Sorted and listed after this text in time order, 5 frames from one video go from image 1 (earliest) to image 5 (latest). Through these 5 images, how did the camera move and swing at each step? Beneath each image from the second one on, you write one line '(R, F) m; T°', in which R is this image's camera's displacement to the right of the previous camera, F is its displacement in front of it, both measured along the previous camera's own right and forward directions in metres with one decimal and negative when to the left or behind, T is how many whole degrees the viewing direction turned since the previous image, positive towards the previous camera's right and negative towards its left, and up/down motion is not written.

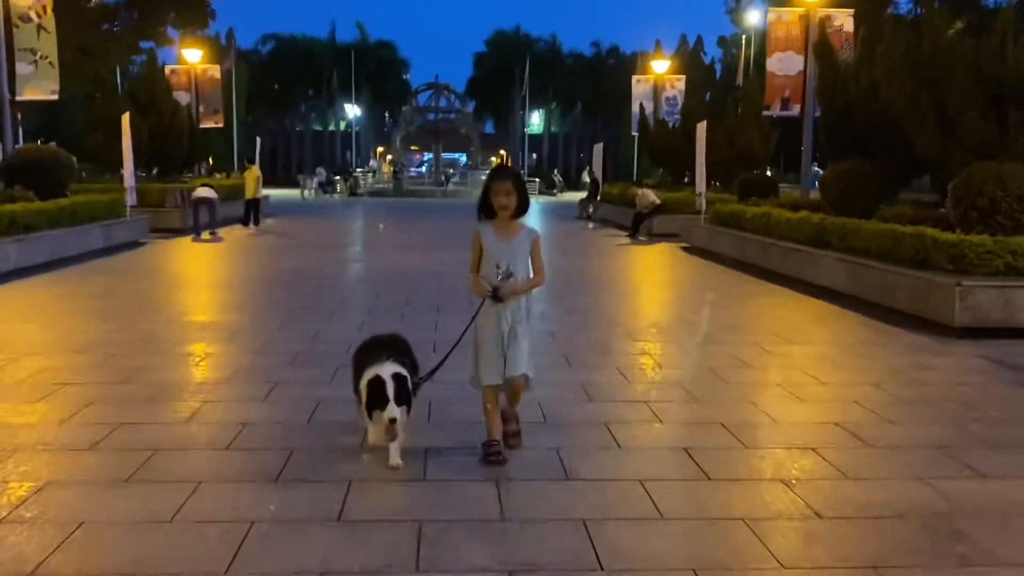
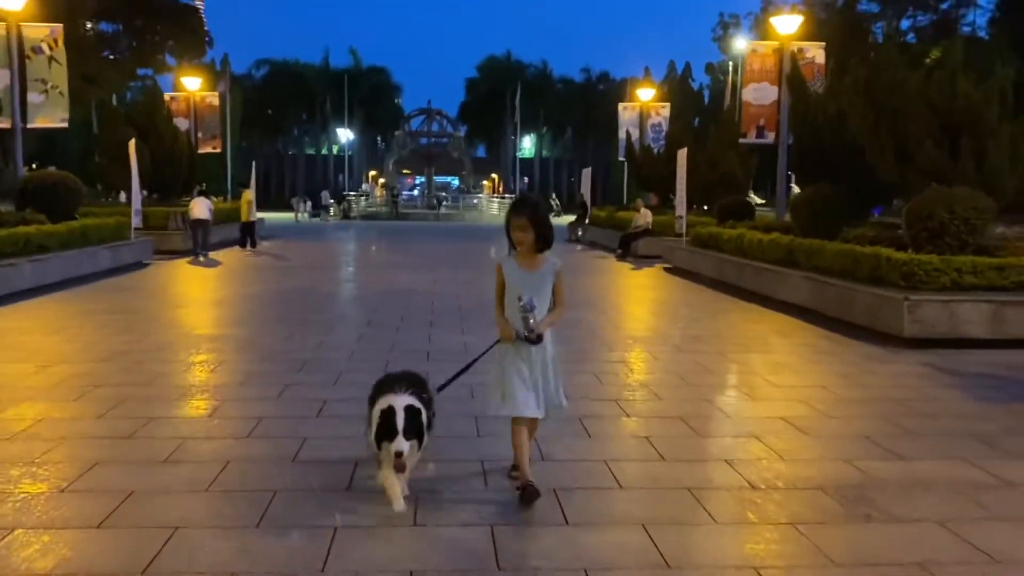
(+0.1, -0.9) m; 0°
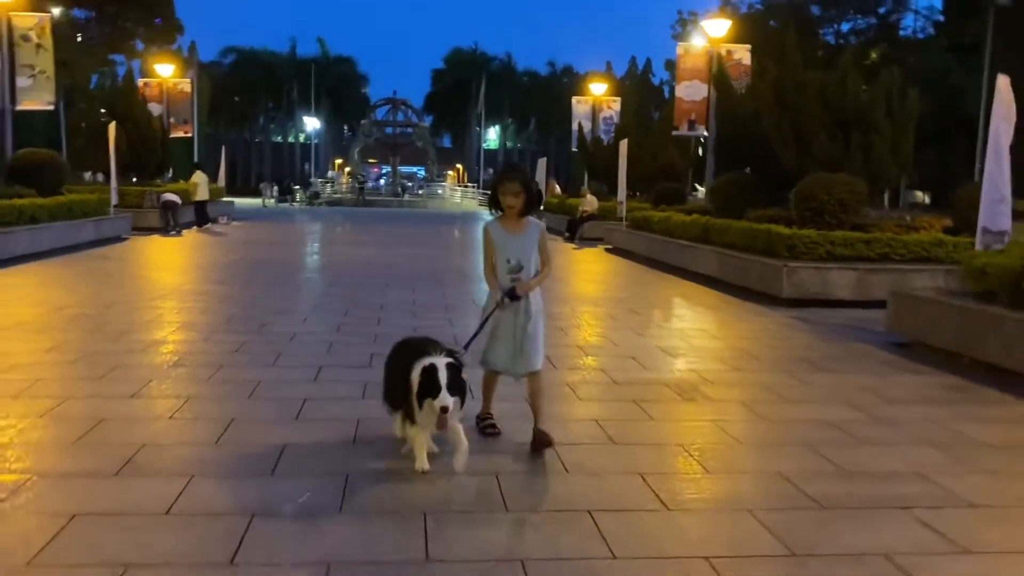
(+0.3, -1.8) m; +2°
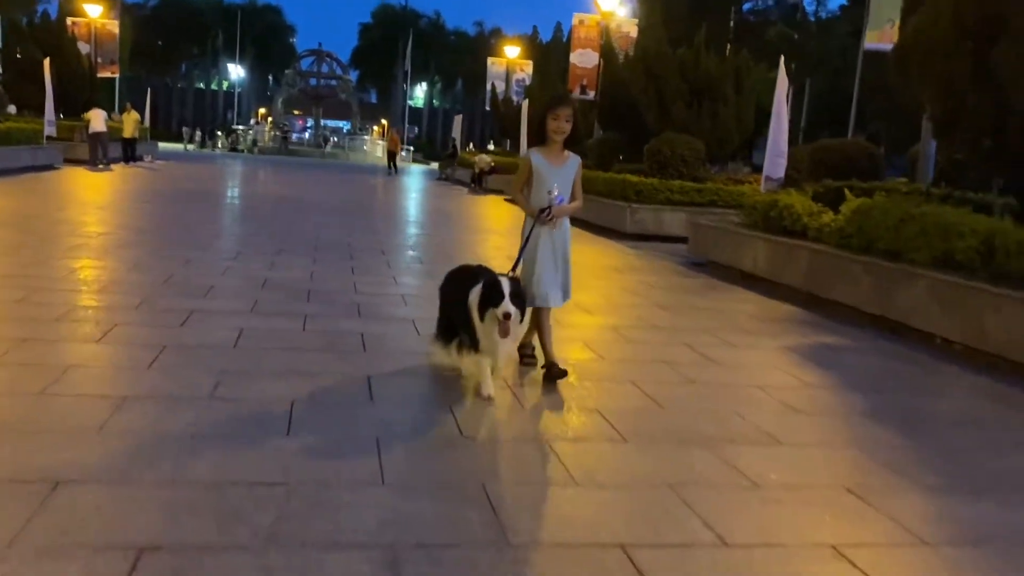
(+0.5, -2.5) m; +5°
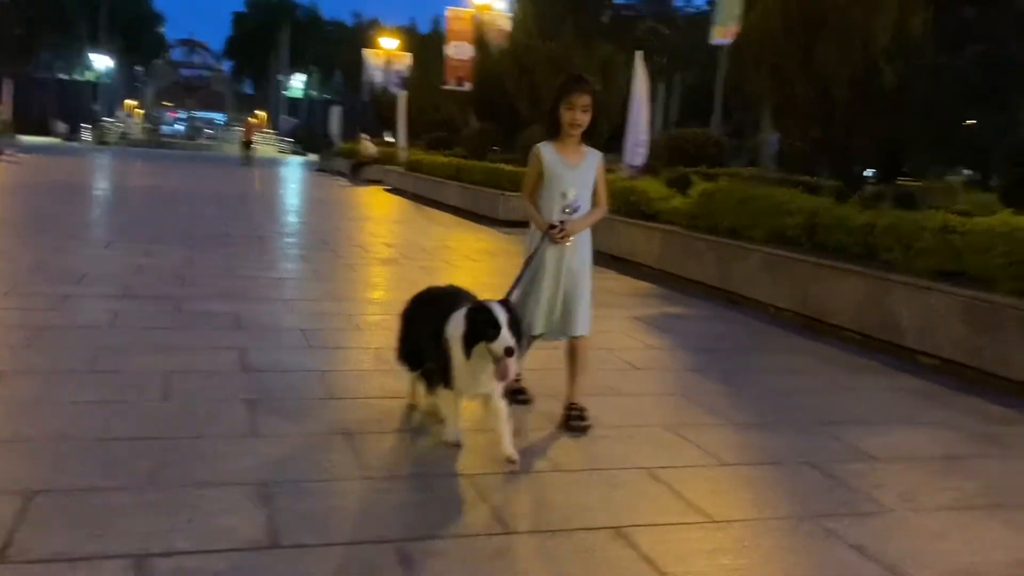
(+0.1, -0.5) m; +7°
